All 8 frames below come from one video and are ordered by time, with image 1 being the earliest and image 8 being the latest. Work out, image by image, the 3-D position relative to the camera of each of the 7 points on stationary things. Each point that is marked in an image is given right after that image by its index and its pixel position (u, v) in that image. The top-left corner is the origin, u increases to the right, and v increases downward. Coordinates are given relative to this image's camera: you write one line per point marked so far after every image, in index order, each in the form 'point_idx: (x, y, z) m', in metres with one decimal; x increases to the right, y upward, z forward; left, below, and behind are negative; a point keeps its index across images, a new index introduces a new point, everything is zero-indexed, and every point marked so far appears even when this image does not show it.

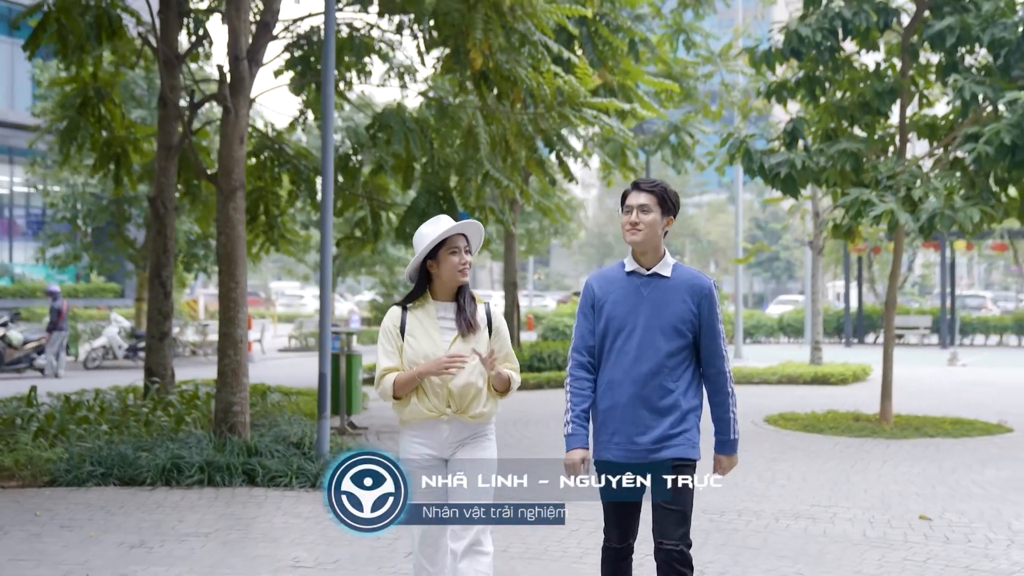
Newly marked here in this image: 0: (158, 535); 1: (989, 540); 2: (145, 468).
0: (-2.0, -1.4, +6.0) m
1: (+2.9, -1.5, +6.4) m
2: (-2.6, -1.3, +7.5) m
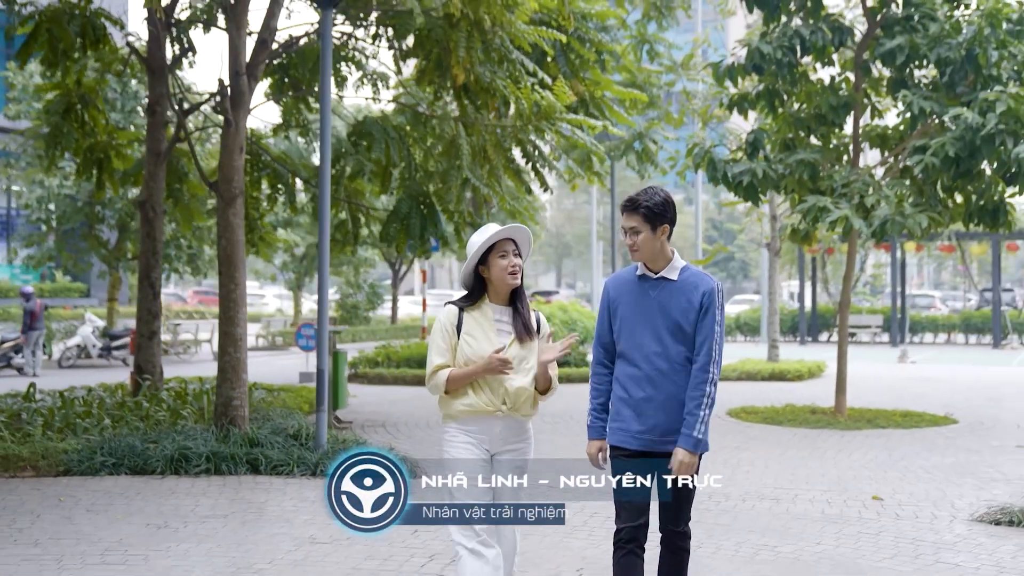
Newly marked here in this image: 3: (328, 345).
0: (-2.0, -1.4, +6.5) m
1: (+2.8, -1.5, +7.1) m
2: (-2.7, -1.3, +8.0) m
3: (-1.5, -0.5, +8.6) m
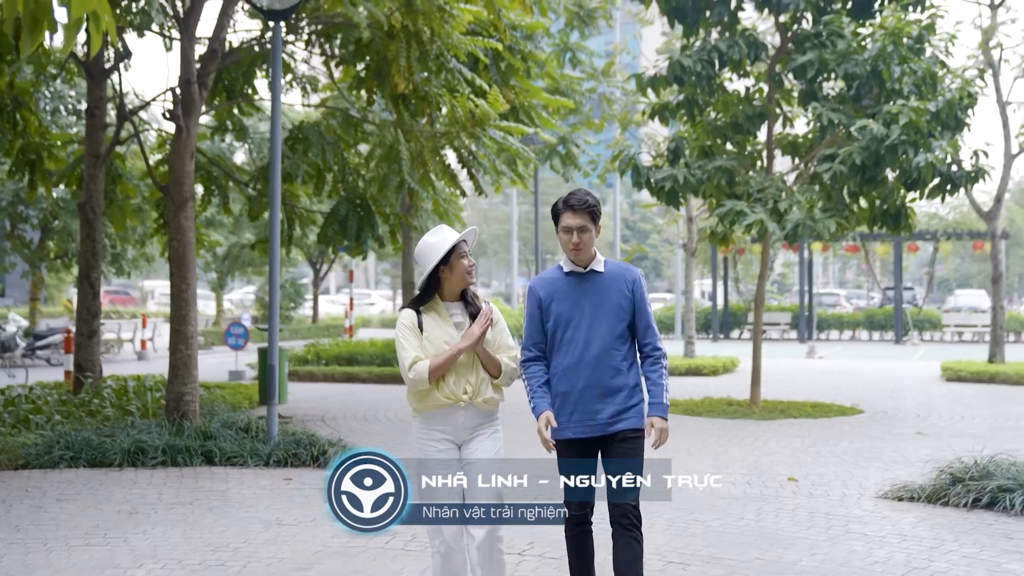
0: (-2.4, -1.4, +6.9) m
1: (+2.4, -1.5, +7.8) m
2: (-3.1, -1.3, +8.3) m
3: (-2.0, -0.5, +9.0) m
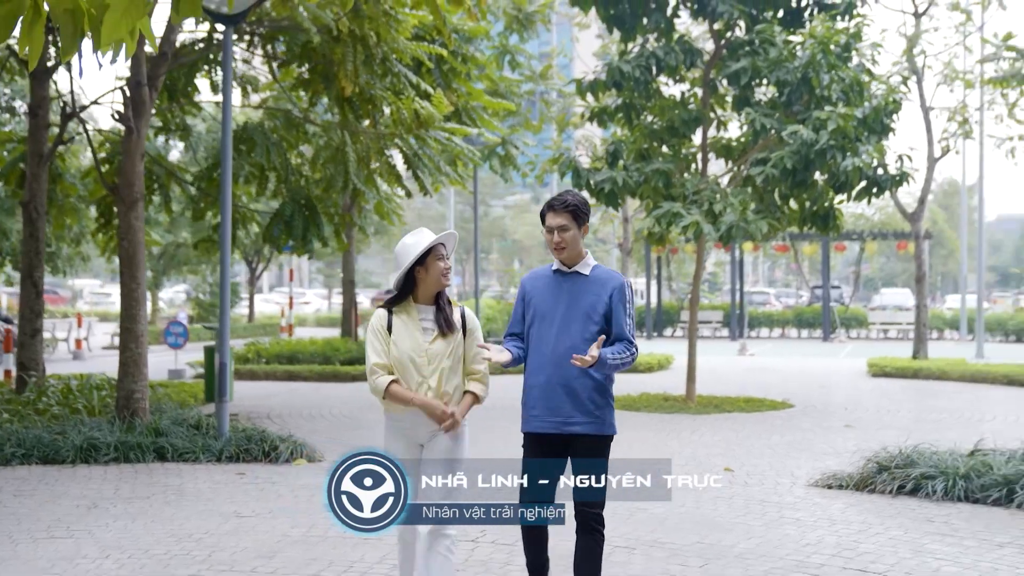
0: (-2.7, -1.4, +7.0) m
1: (+2.0, -1.5, +8.3) m
2: (-3.5, -1.3, +8.3) m
3: (-2.4, -0.5, +9.1) m
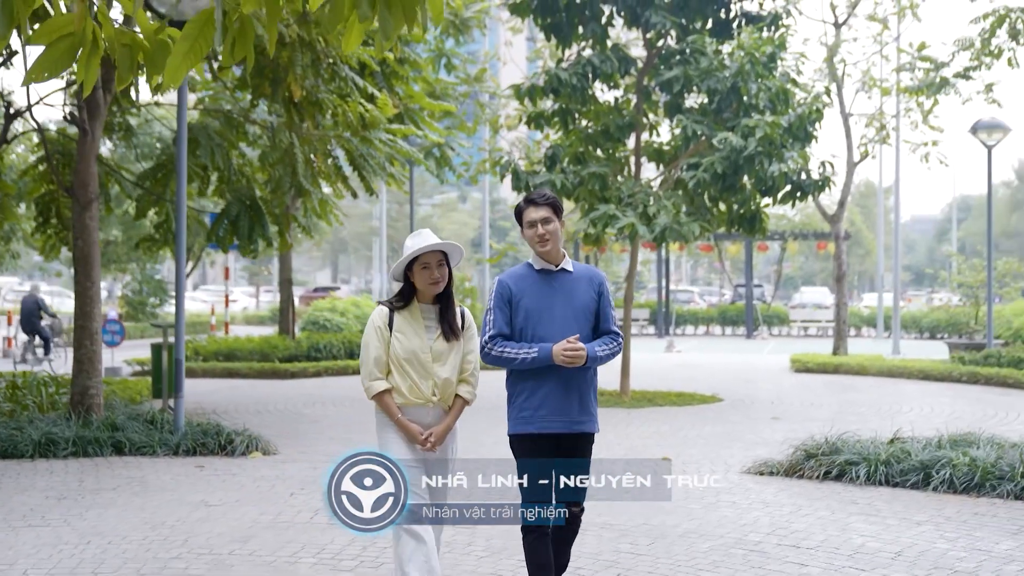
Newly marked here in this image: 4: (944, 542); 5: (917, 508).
0: (-3.0, -1.4, +7.2) m
1: (+1.6, -1.5, +8.8) m
2: (-3.9, -1.2, +8.5) m
3: (-2.9, -0.4, +9.3) m
4: (+2.5, -1.5, +6.1) m
5: (+2.7, -1.5, +7.1) m
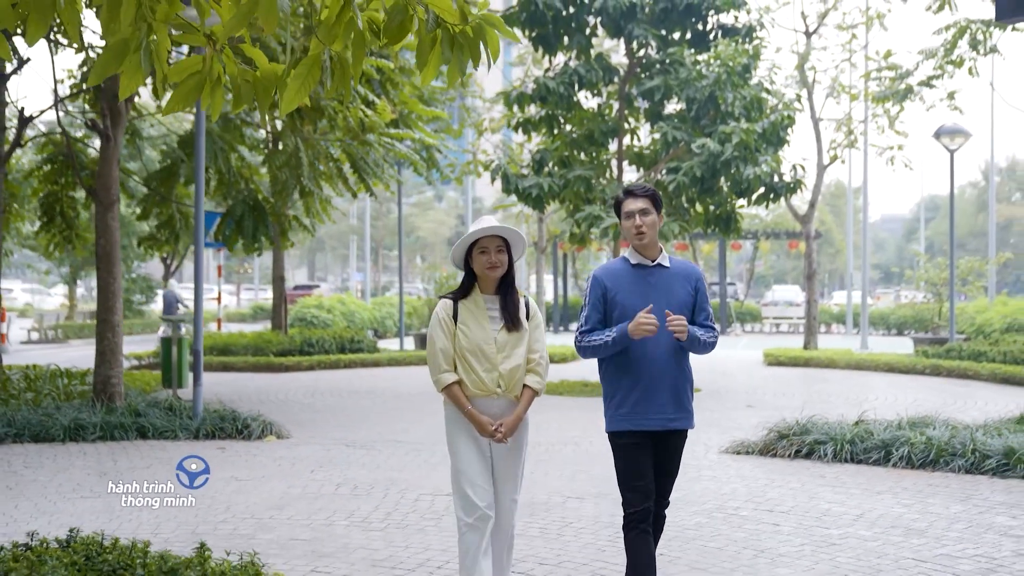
0: (-3.0, -1.3, +7.9) m
1: (+1.6, -1.5, +9.6) m
2: (-3.9, -1.2, +9.1) m
3: (-2.9, -0.4, +10.0) m
4: (+2.5, -1.4, +6.9) m
5: (+2.7, -1.4, +7.9) m
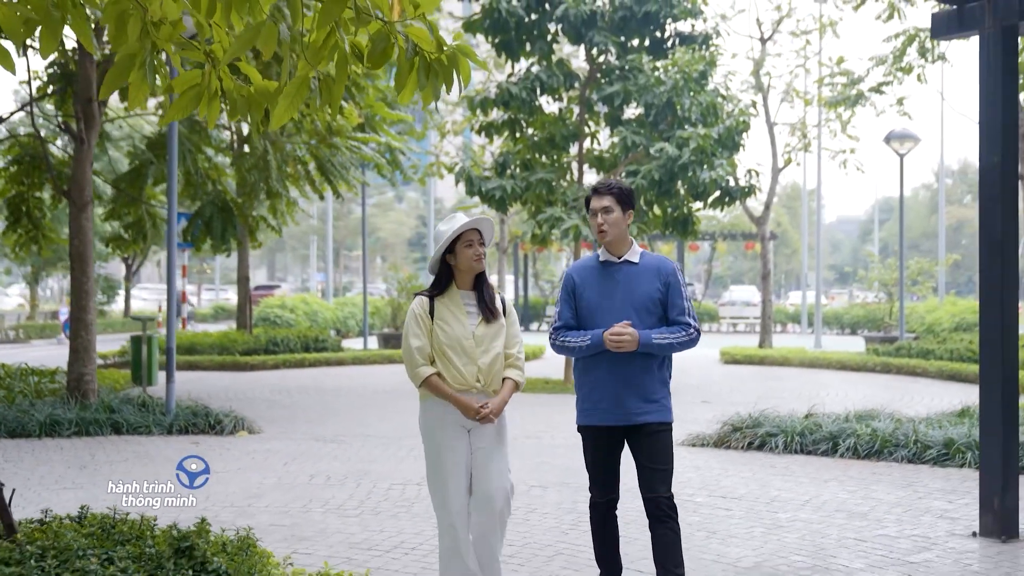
0: (-3.2, -1.3, +8.1) m
1: (+1.3, -1.4, +10.0) m
2: (-4.2, -1.2, +9.3) m
3: (-3.3, -0.4, +10.2) m
4: (+2.3, -1.4, +7.3) m
5: (+2.5, -1.4, +8.3) m
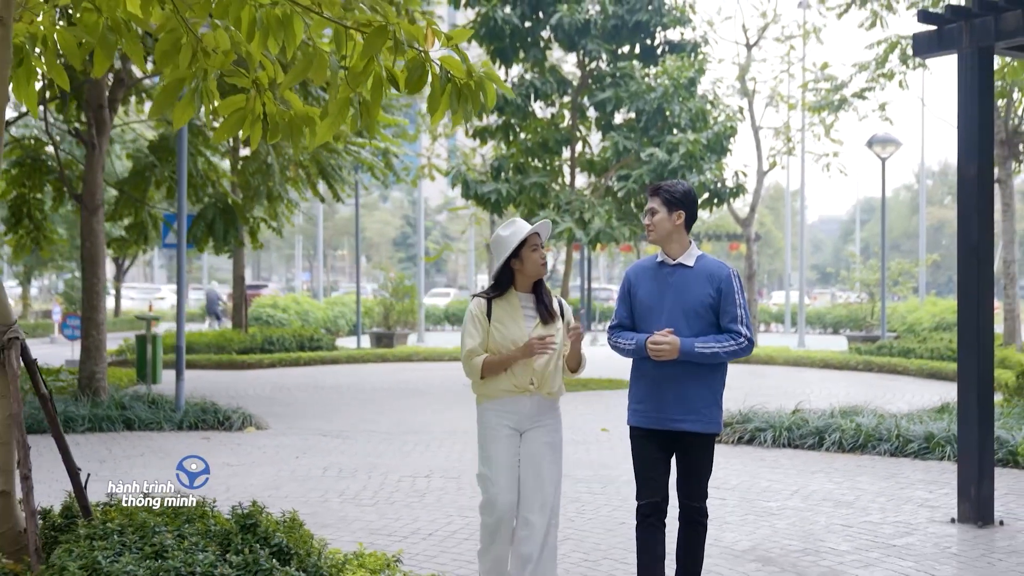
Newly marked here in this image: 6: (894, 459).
0: (-3.2, -1.3, +8.4) m
1: (+1.3, -1.5, +10.4) m
2: (-4.2, -1.2, +9.6) m
3: (-3.3, -0.4, +10.5) m
4: (+2.3, -1.4, +7.7) m
5: (+2.5, -1.4, +8.7) m
6: (+3.2, -1.4, +8.9) m
